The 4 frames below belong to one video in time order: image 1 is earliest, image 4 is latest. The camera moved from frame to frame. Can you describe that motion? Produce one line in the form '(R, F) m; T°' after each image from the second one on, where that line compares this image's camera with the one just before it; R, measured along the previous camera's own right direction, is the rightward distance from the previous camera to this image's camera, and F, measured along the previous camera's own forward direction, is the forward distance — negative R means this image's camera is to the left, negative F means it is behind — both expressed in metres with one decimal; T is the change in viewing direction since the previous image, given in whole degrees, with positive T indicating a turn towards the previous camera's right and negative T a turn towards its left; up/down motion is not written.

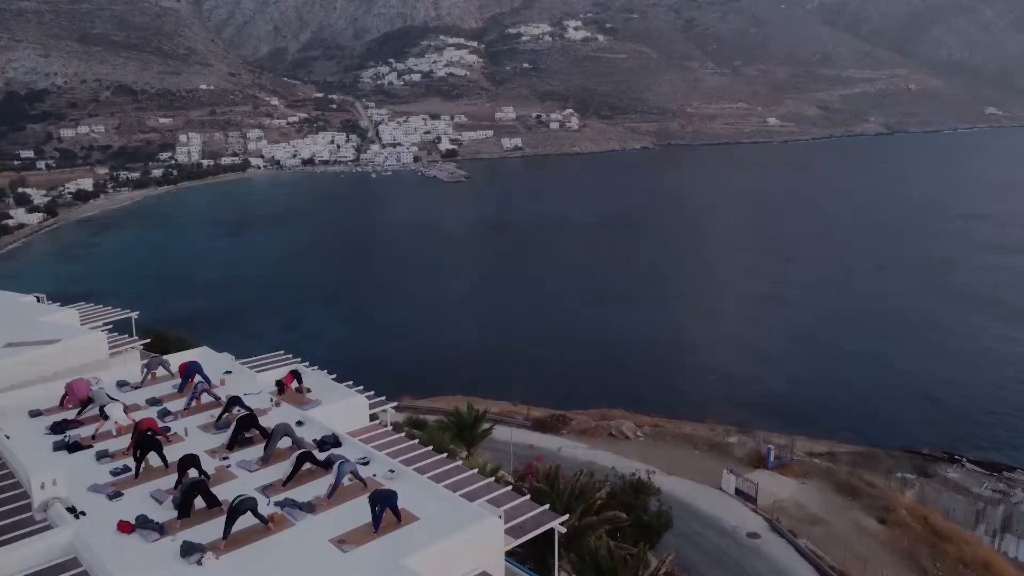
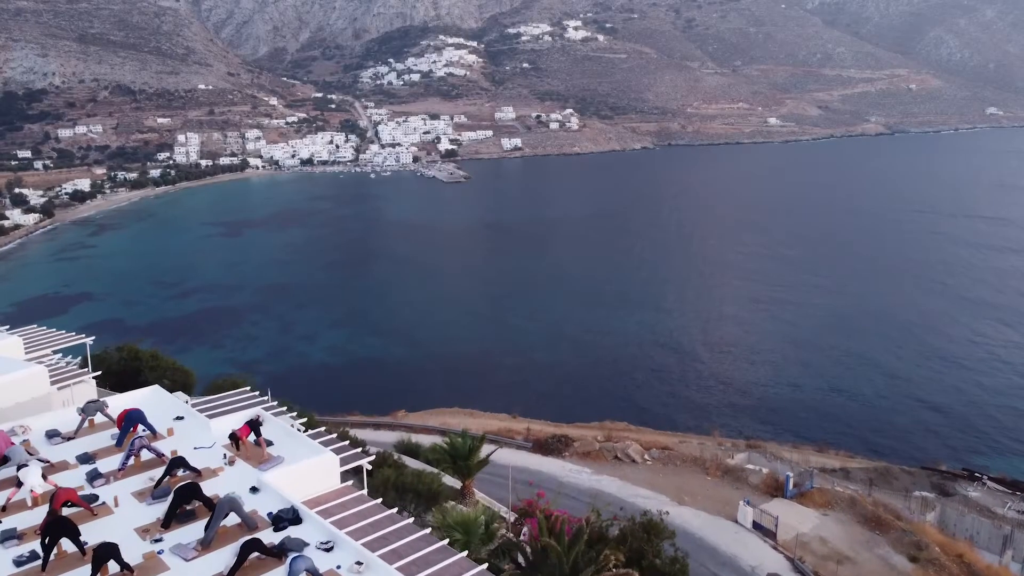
(0.0, +0.4) m; 0°
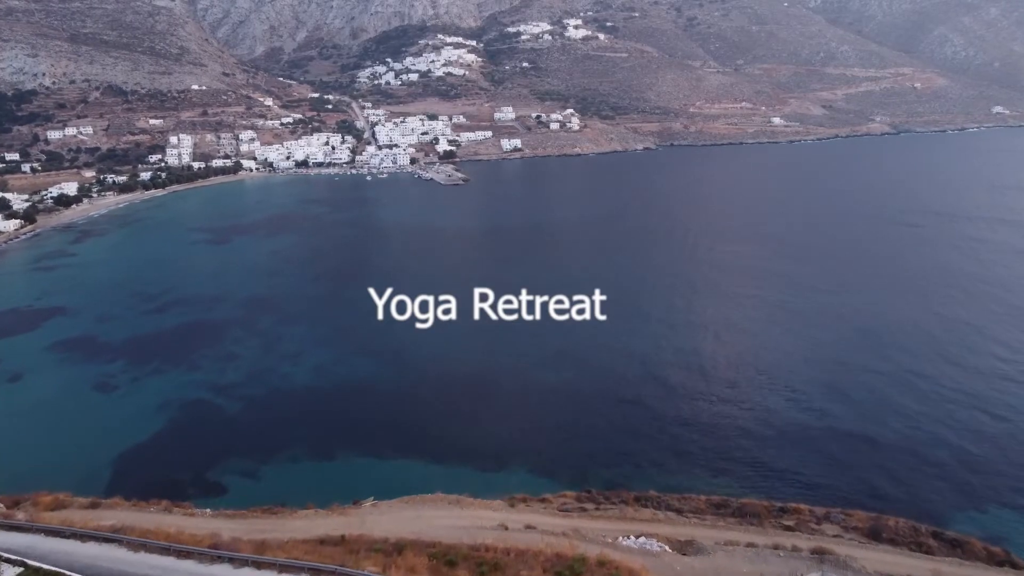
(0.0, +1.9) m; 0°
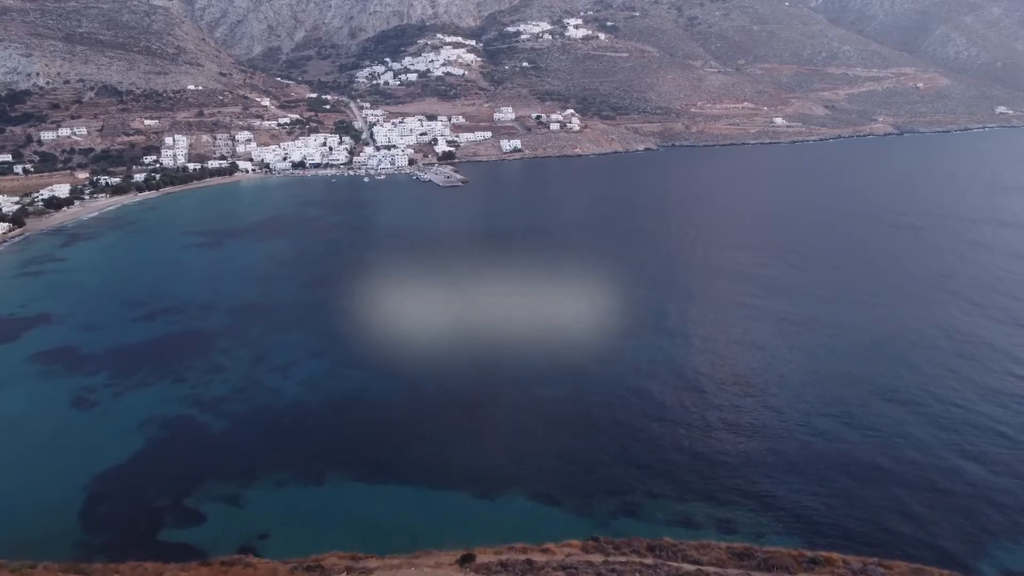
(0.0, +1.1) m; 0°
